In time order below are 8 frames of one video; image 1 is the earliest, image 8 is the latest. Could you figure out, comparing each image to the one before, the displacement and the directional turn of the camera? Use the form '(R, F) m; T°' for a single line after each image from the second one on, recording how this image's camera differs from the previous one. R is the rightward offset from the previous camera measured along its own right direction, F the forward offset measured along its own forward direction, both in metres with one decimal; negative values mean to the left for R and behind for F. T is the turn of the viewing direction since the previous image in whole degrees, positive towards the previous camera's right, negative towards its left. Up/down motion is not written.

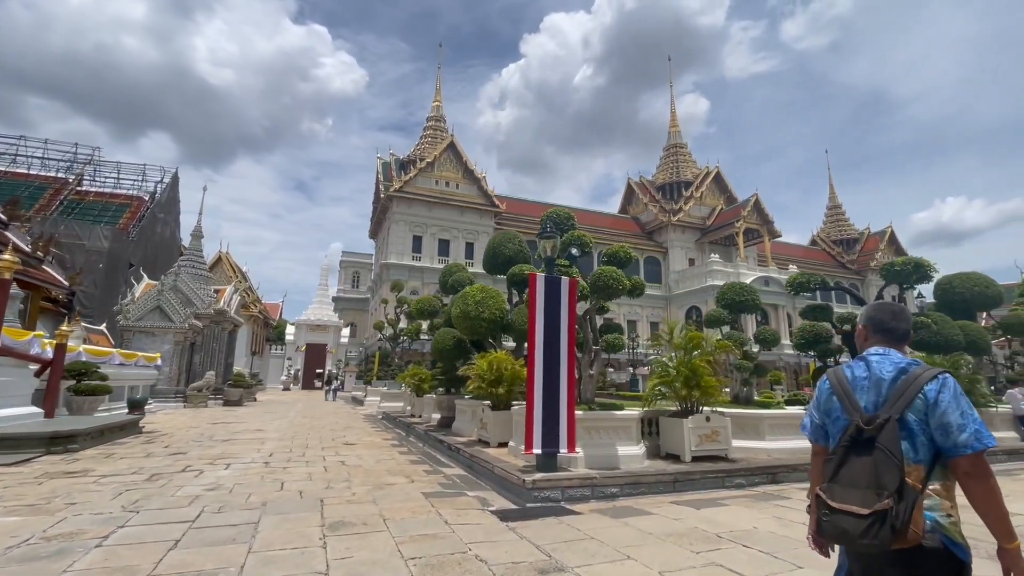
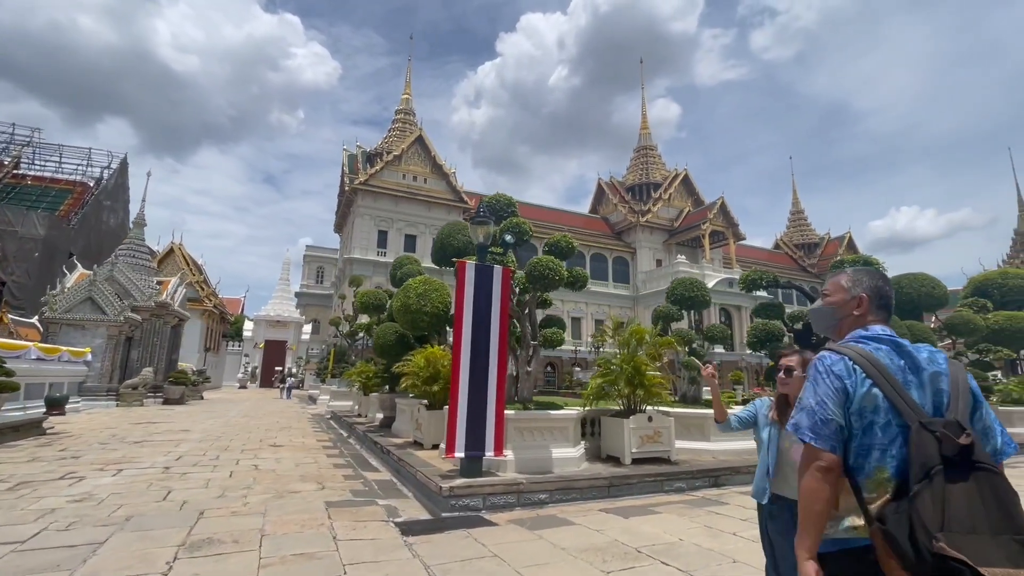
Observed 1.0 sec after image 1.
(+0.6, +0.5) m; +3°
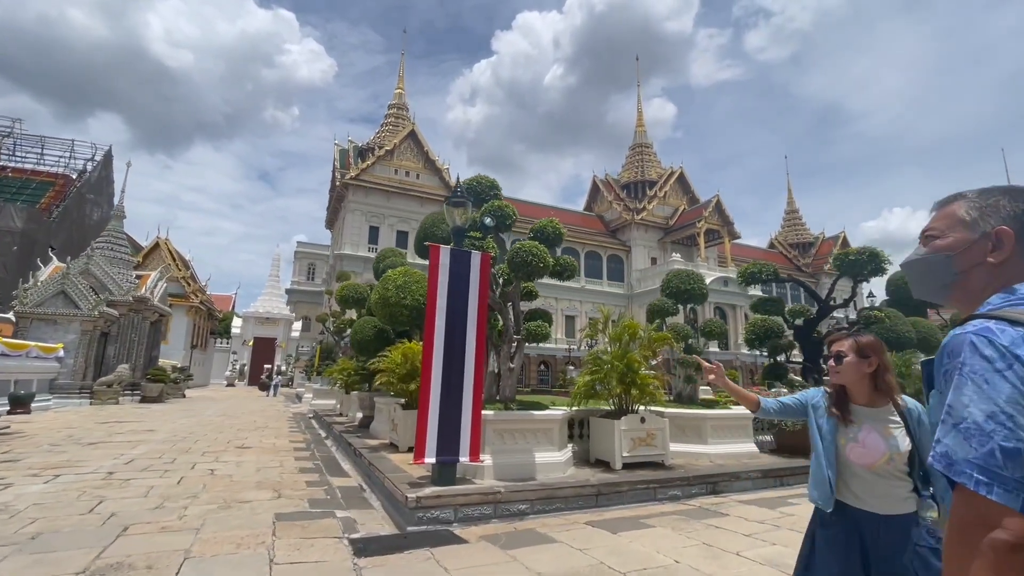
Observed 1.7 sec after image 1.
(+0.2, +0.6) m; +1°
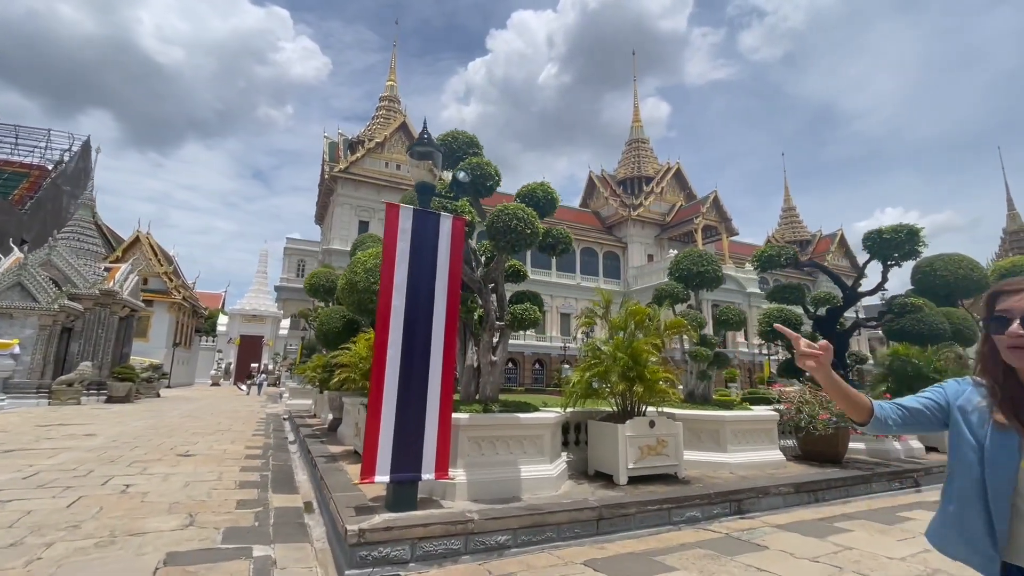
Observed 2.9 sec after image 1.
(+0.2, +1.2) m; +1°
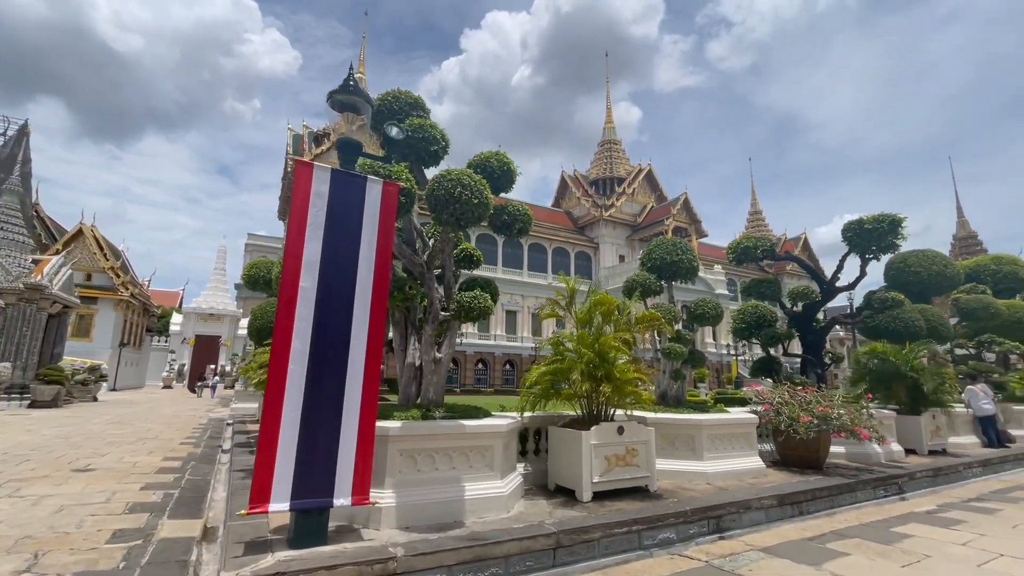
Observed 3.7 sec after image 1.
(+0.2, +0.8) m; +3°
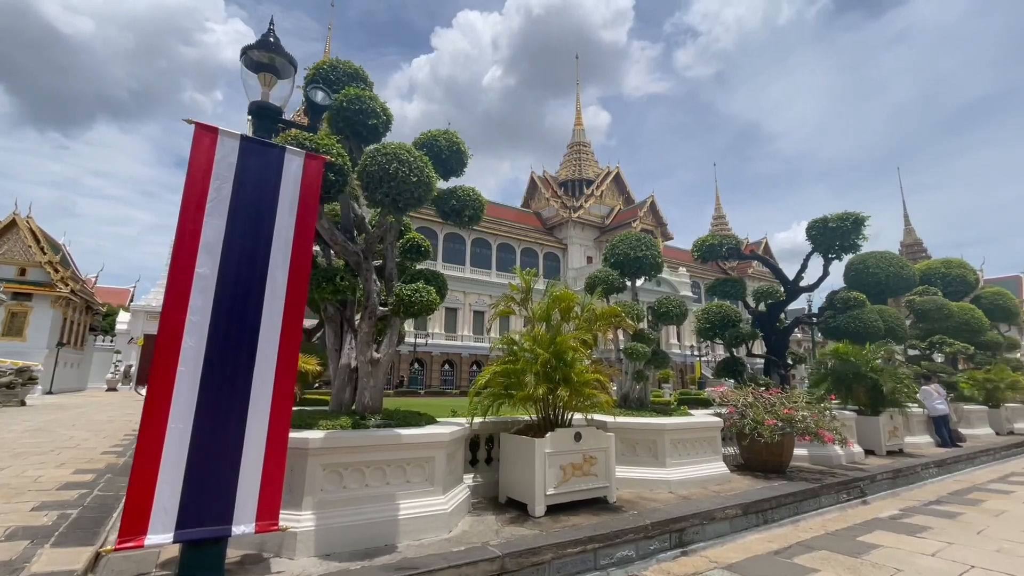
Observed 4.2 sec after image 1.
(+0.2, +0.4) m; +4°
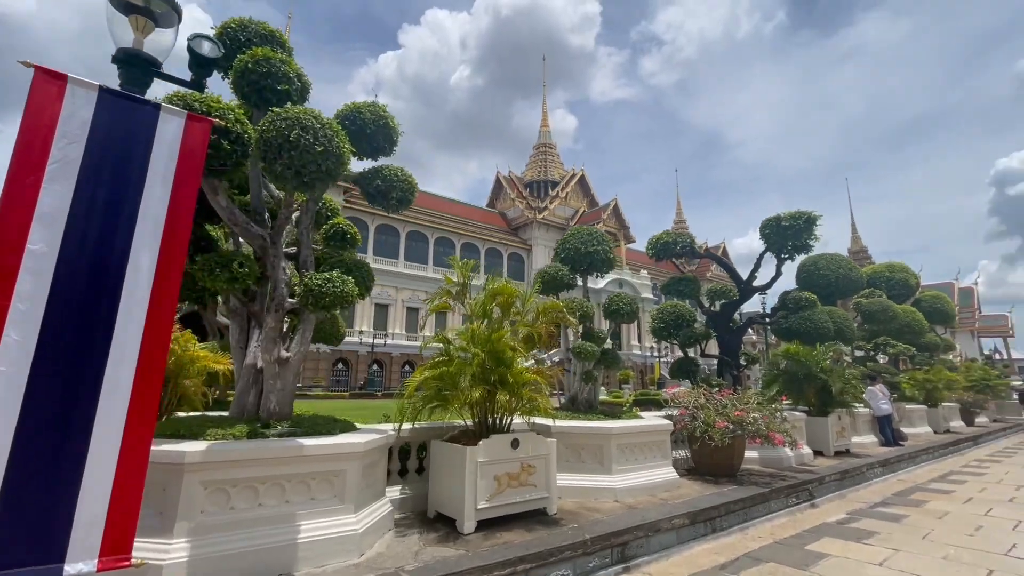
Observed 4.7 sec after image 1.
(+0.3, +0.4) m; +4°
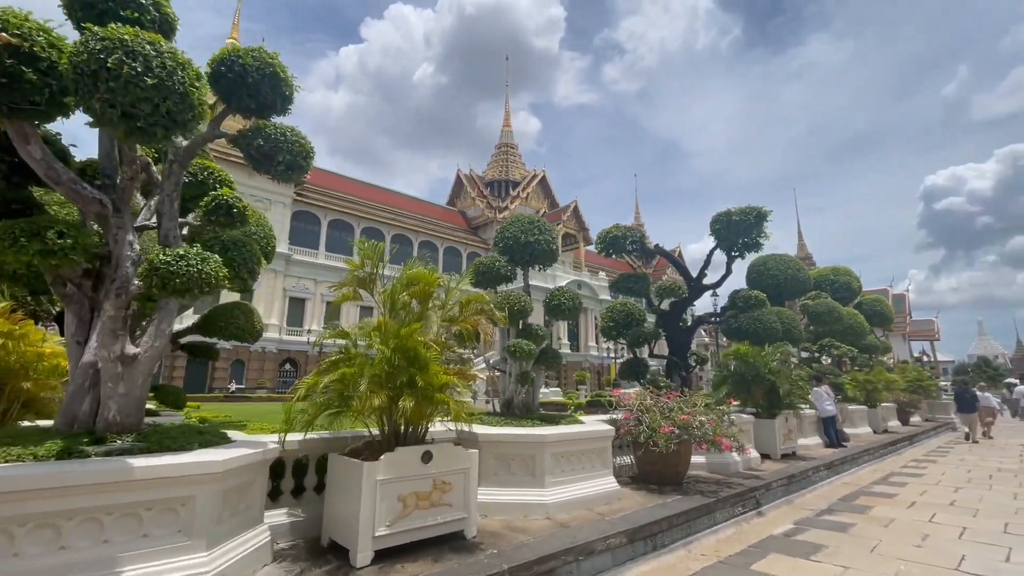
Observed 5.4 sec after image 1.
(+0.3, +0.6) m; +5°
